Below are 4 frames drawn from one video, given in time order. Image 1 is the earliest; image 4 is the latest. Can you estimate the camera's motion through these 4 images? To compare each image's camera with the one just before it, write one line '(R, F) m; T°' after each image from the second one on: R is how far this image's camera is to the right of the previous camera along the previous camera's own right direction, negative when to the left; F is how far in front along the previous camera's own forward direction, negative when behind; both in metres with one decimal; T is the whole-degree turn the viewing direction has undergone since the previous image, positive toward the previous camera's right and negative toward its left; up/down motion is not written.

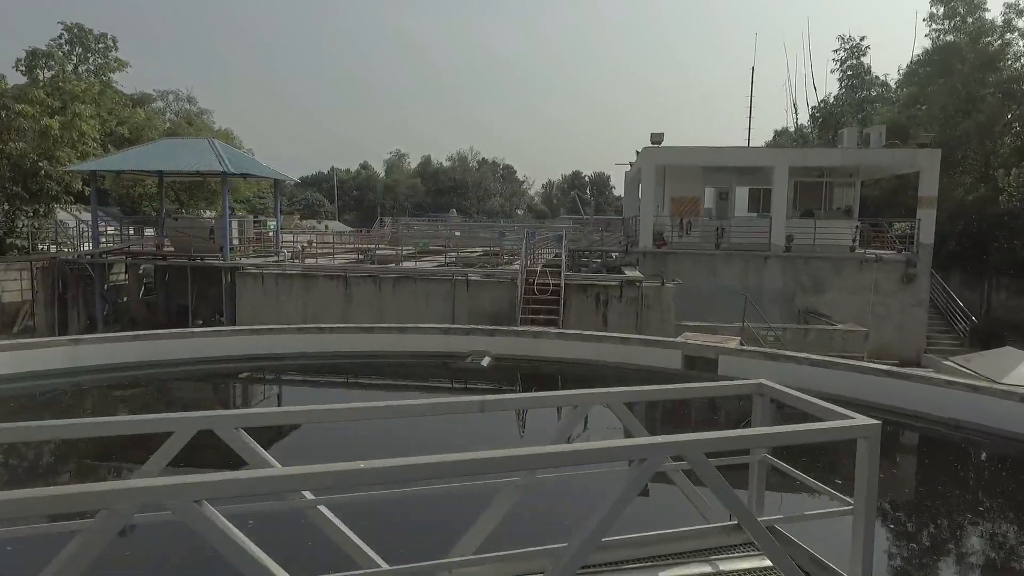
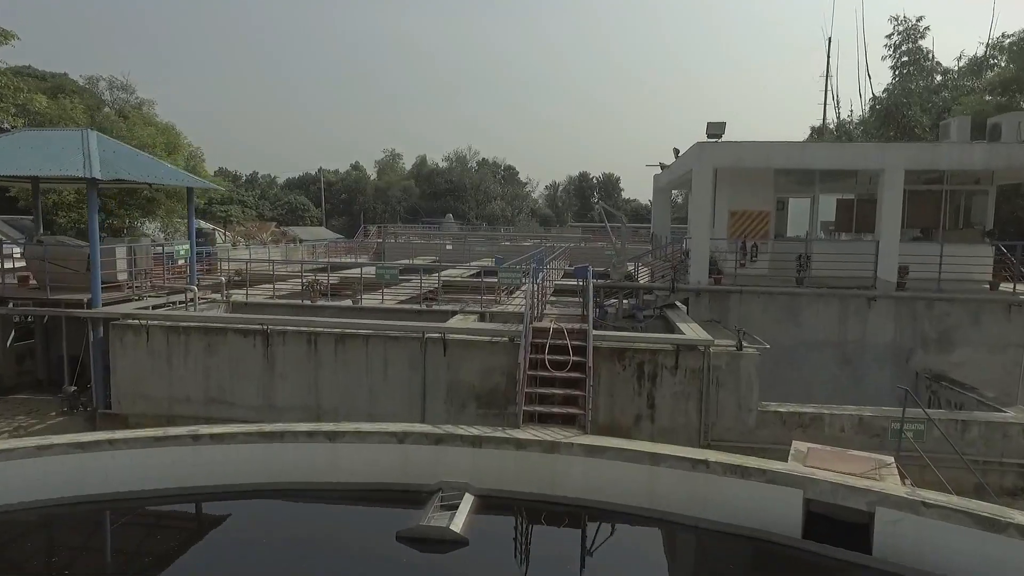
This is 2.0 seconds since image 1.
(+0.1, +4.7) m; 0°
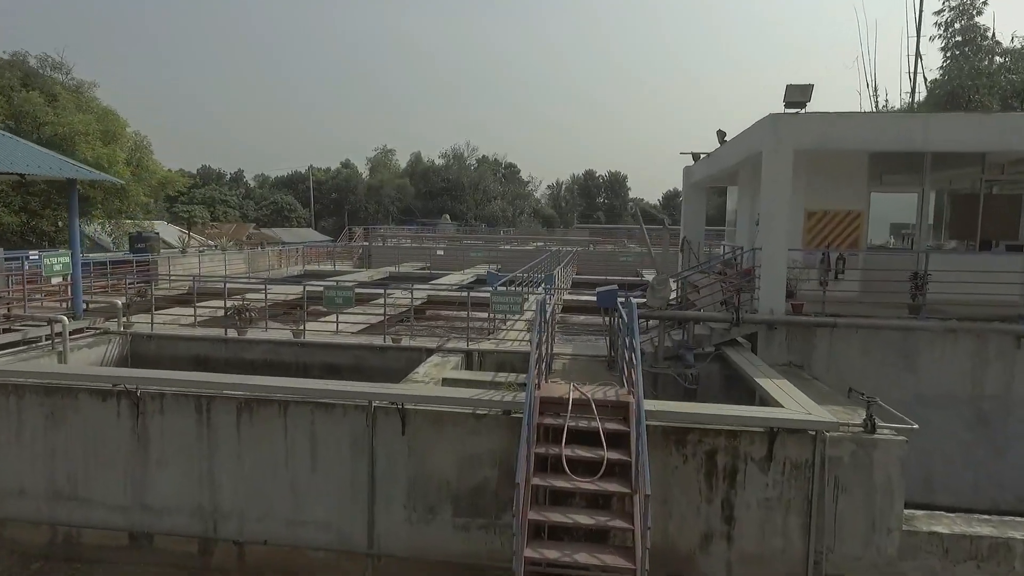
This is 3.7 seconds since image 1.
(+0.1, +3.4) m; 0°
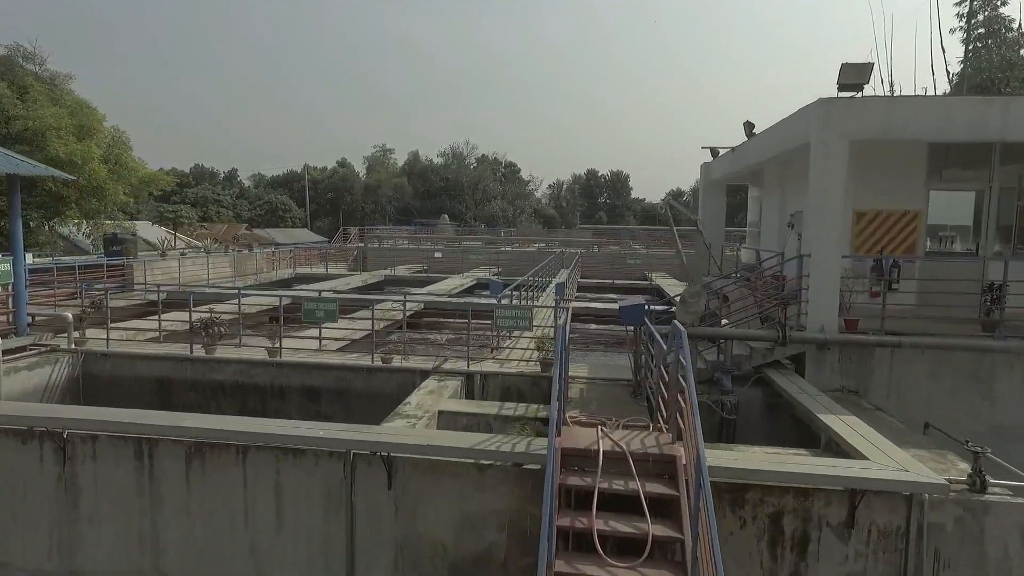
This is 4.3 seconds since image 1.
(-0.1, +1.2) m; 0°
